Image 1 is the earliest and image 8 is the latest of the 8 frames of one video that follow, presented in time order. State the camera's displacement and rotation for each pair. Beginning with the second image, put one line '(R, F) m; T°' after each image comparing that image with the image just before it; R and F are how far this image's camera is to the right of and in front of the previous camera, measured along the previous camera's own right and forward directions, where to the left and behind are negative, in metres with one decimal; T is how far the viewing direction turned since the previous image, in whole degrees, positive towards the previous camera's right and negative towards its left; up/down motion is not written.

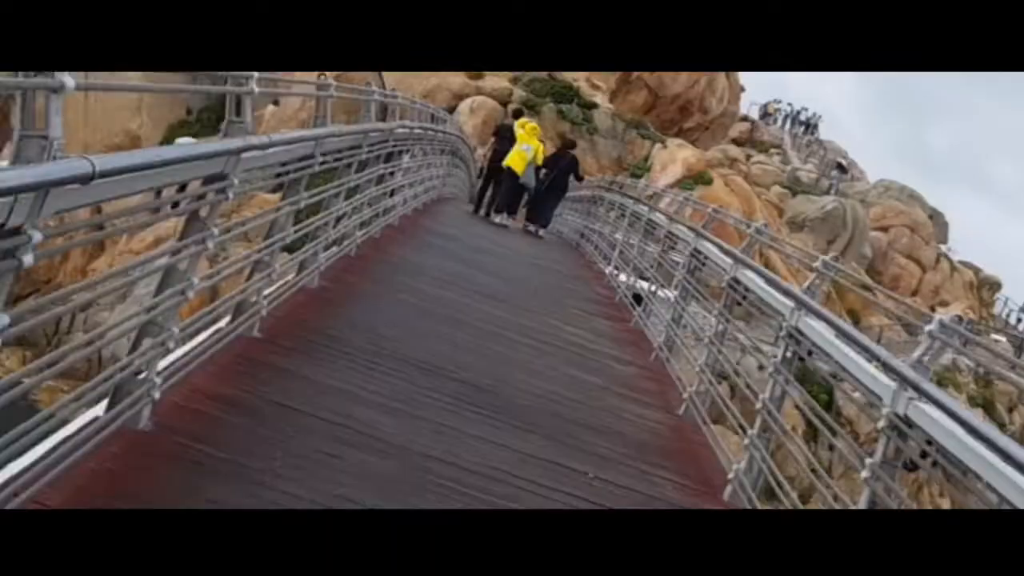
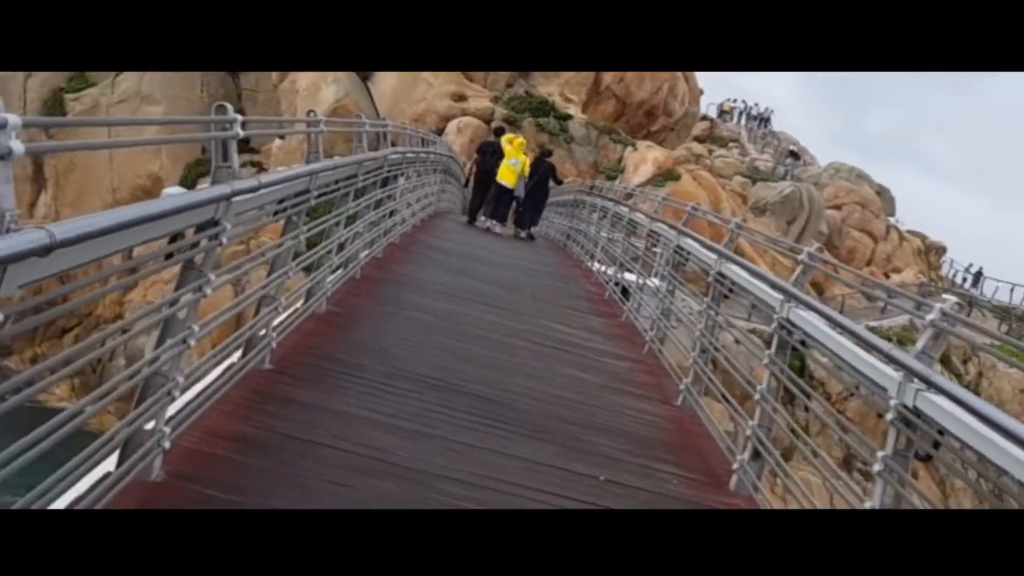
(+0.1, -0.3) m; -1°
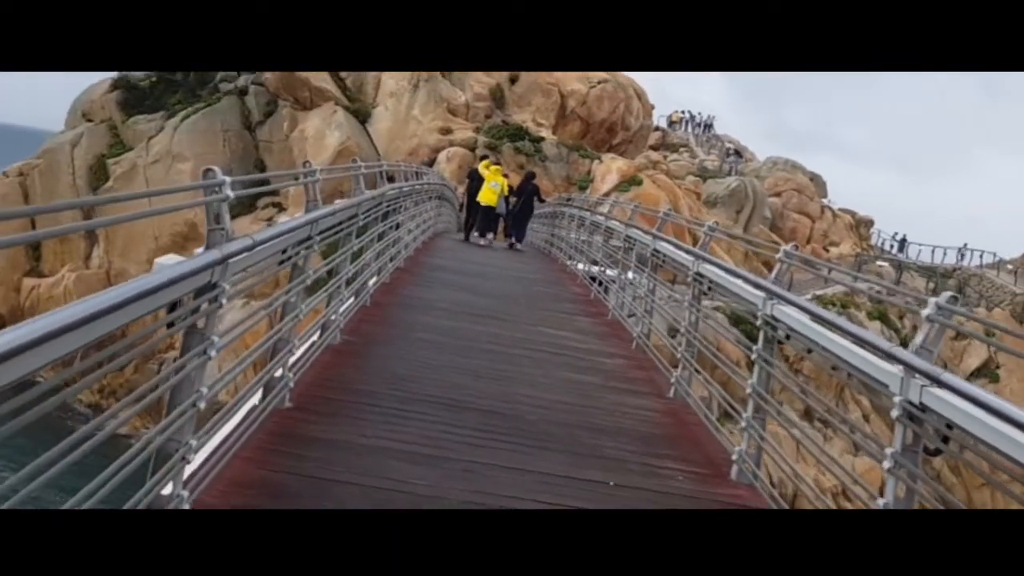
(0.0, -0.4) m; 0°
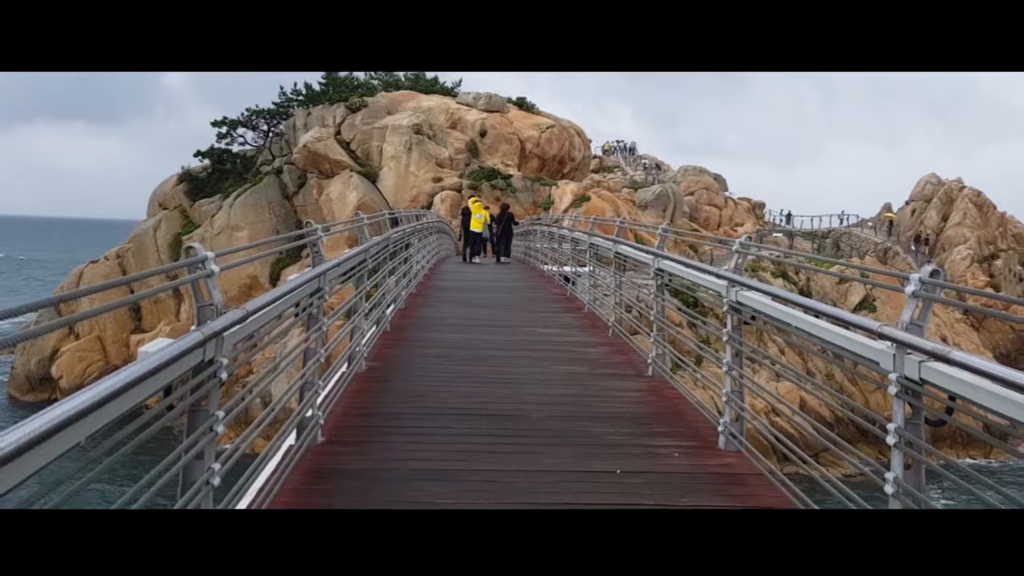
(0.0, -1.0) m; +1°
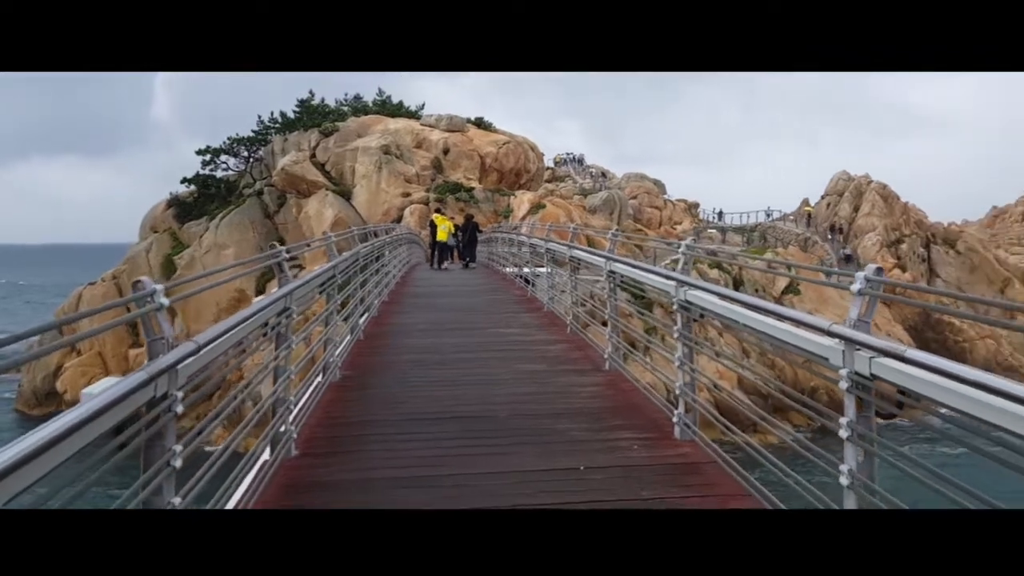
(-0.1, -0.5) m; +3°
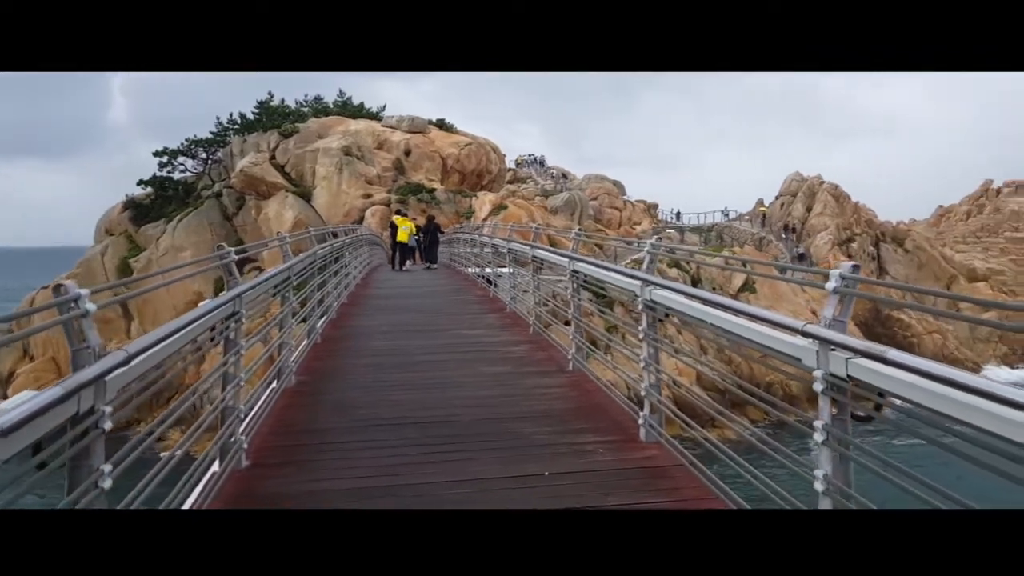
(0.0, 0.0) m; +3°
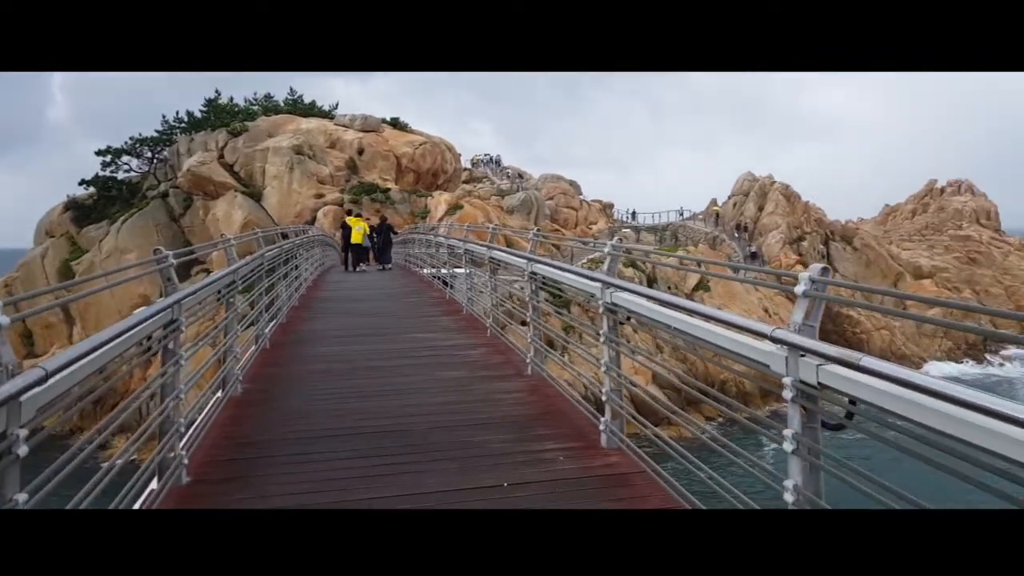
(0.0, 0.0) m; +3°
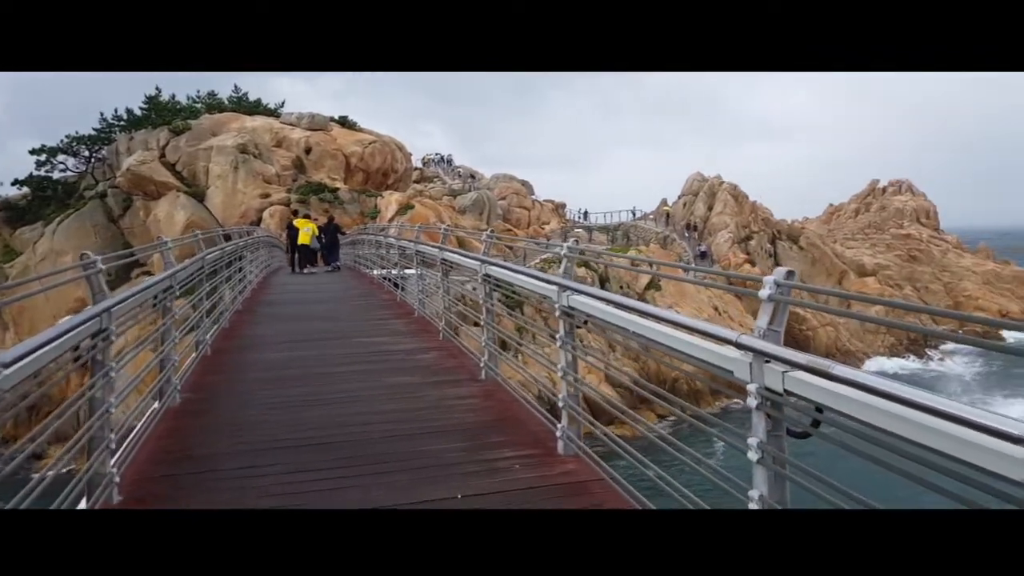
(0.0, 0.0) m; +4°
